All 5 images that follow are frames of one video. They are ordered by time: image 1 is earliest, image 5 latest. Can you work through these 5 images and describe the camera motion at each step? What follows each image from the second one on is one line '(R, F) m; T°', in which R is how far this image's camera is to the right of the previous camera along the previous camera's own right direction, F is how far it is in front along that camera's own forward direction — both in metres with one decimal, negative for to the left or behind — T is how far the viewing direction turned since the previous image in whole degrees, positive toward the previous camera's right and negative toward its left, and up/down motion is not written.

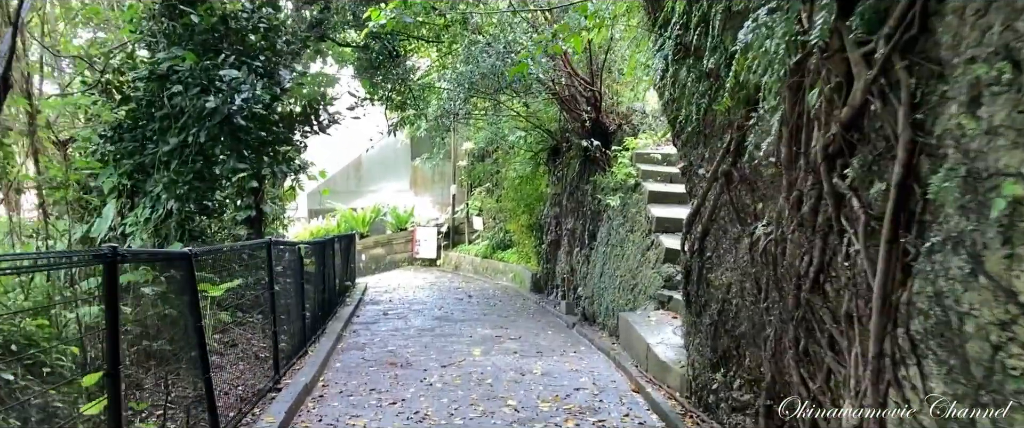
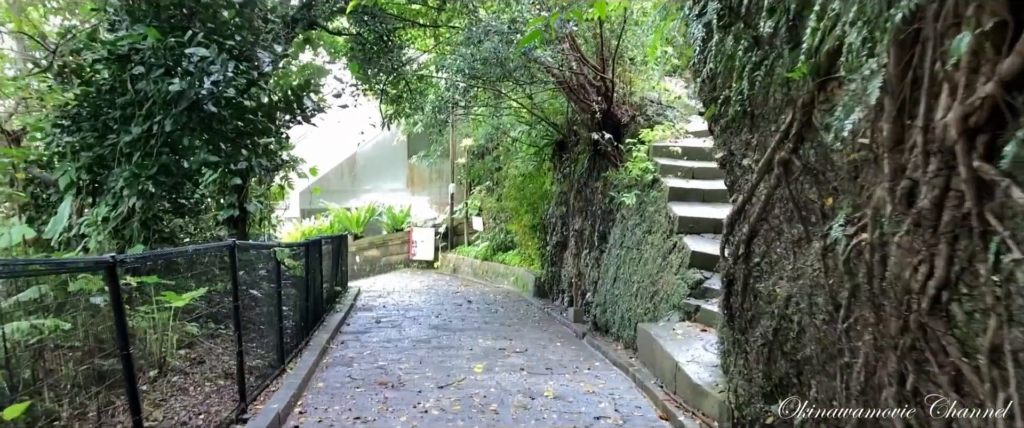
(0.0, +0.6) m; 0°
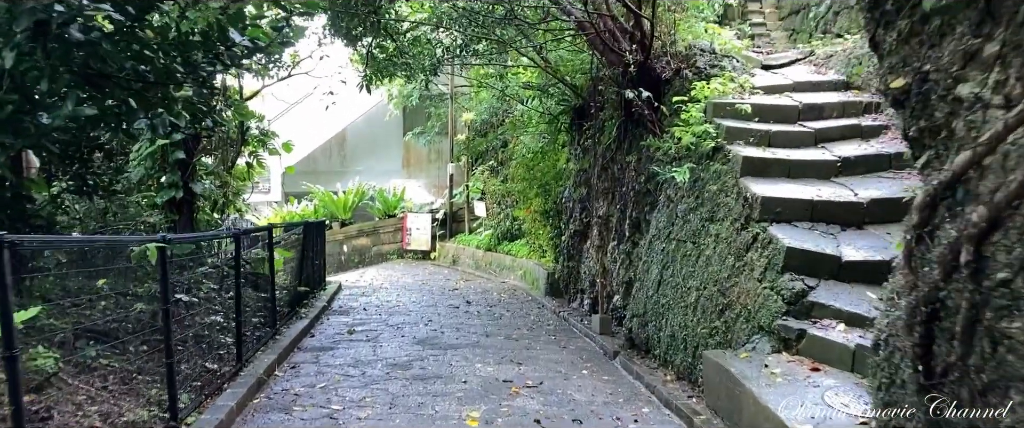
(0.0, +1.5) m; 0°
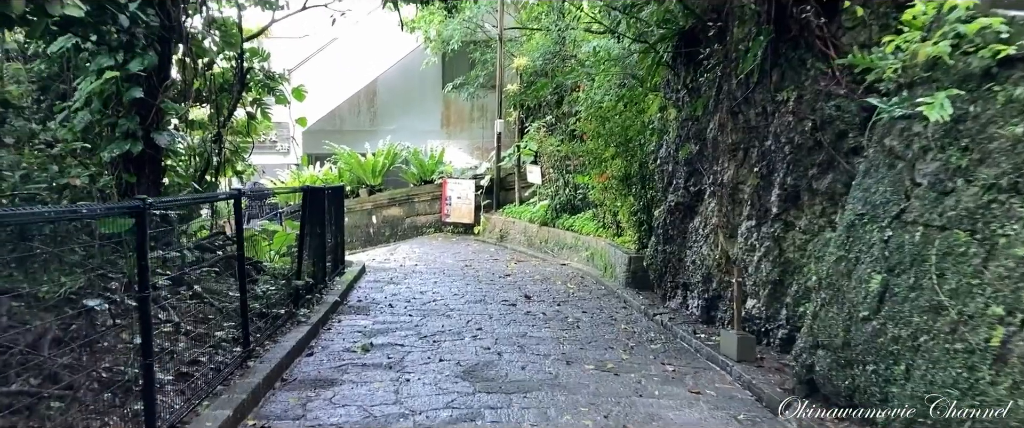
(-0.2, +1.8) m; -3°
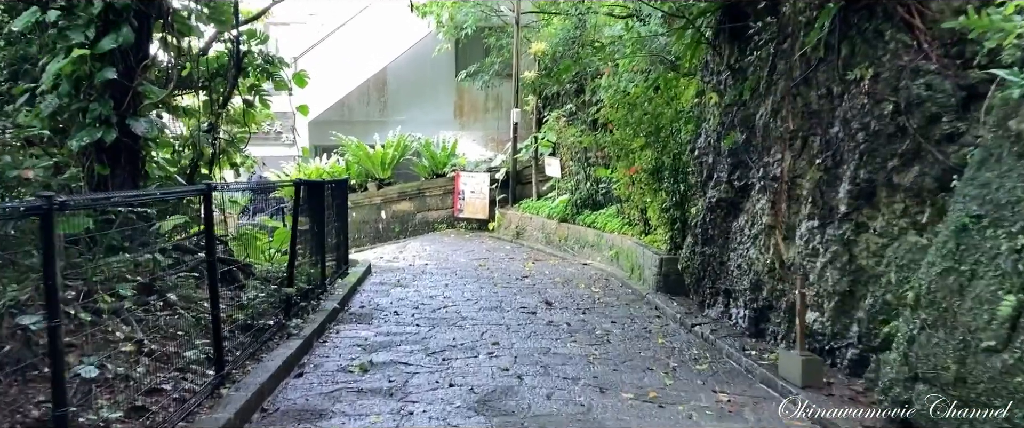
(0.0, +0.5) m; -1°
